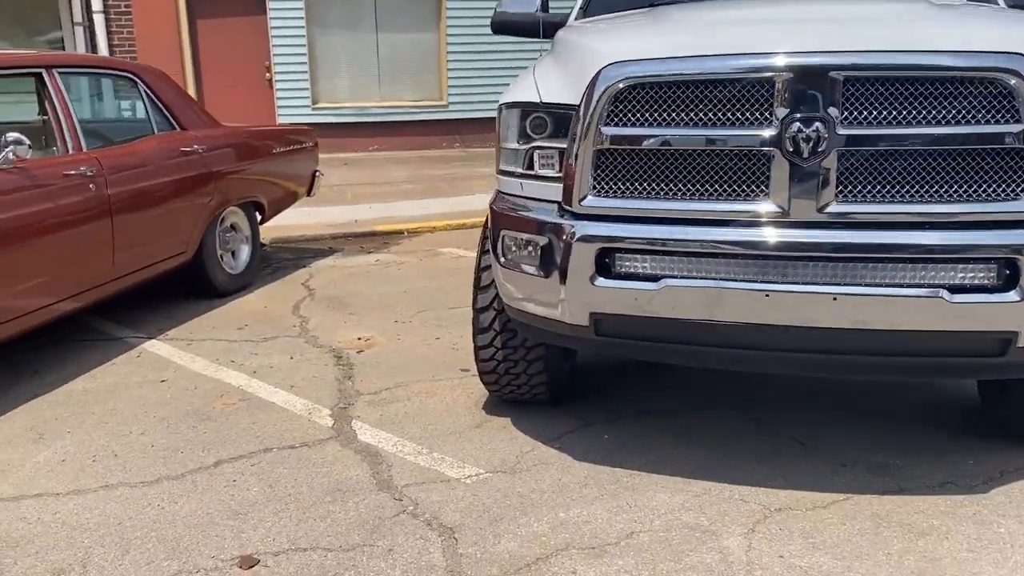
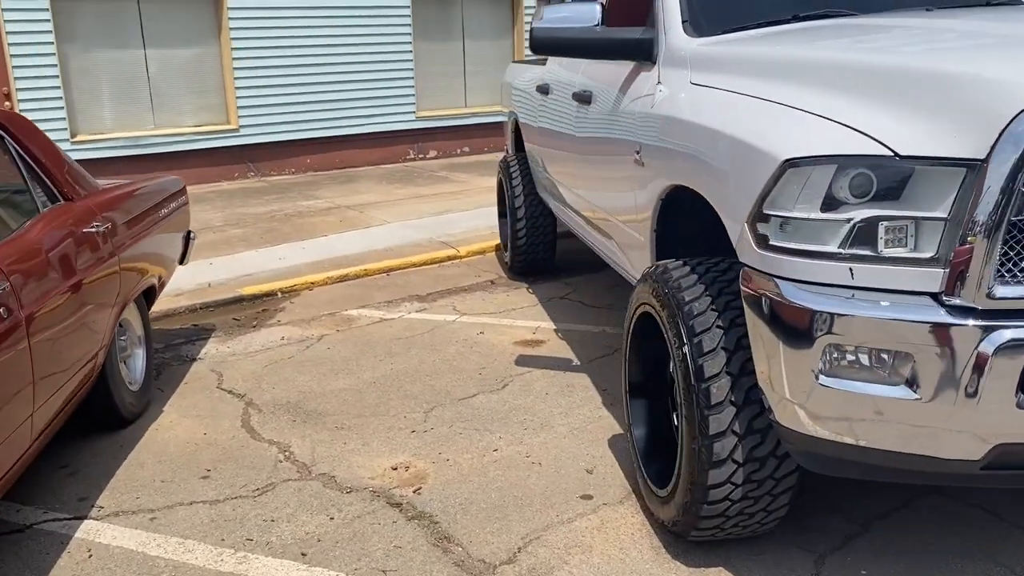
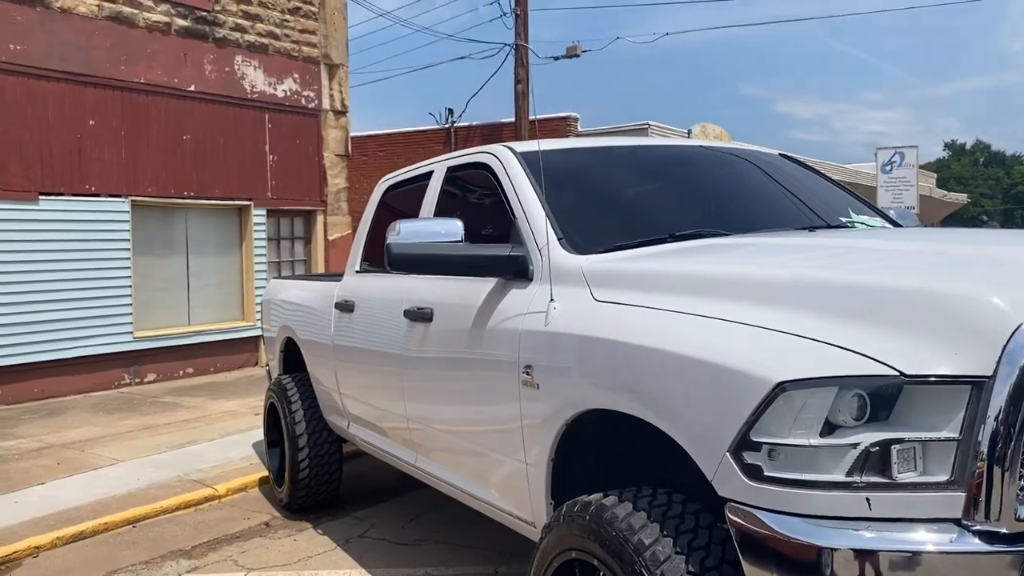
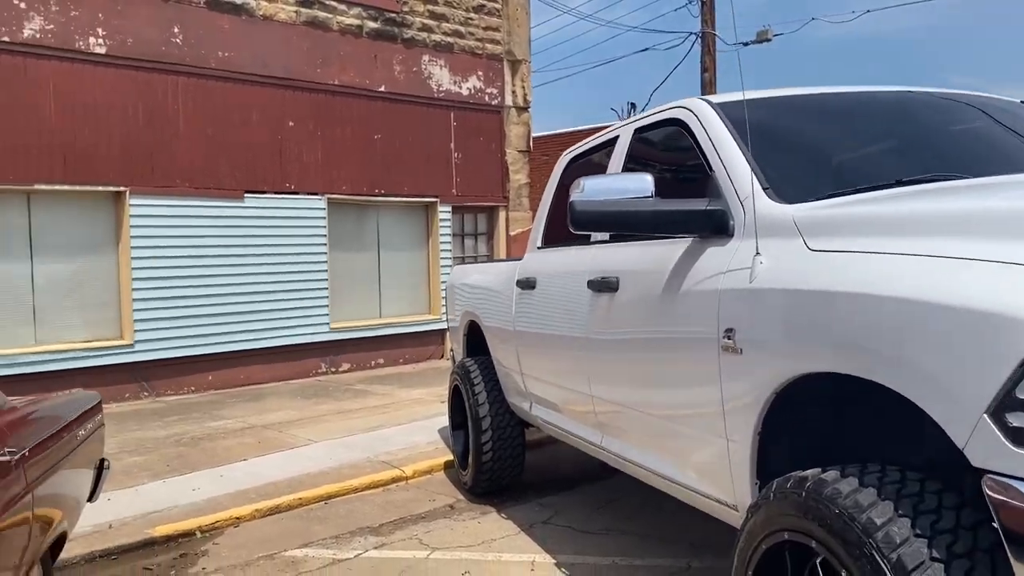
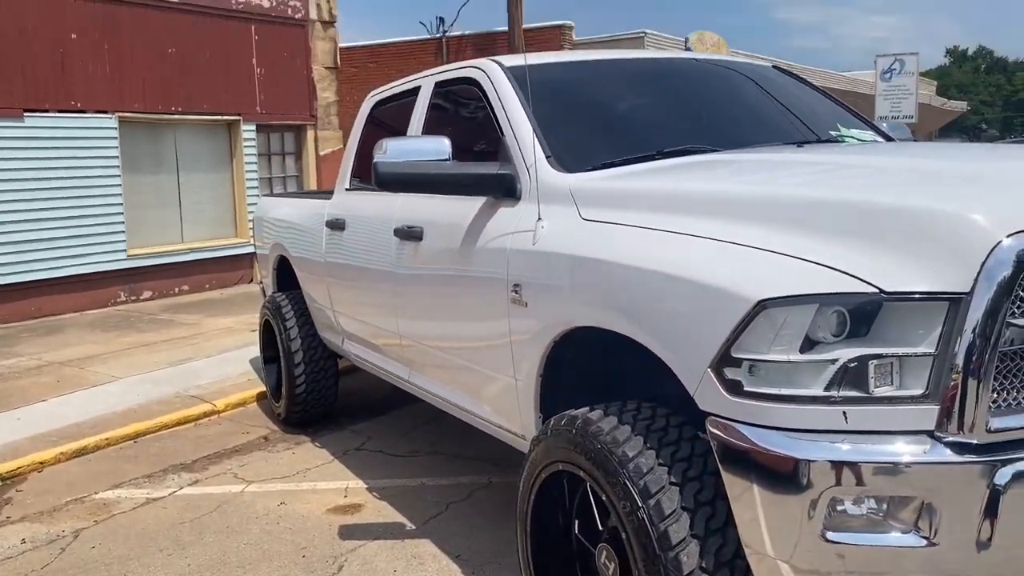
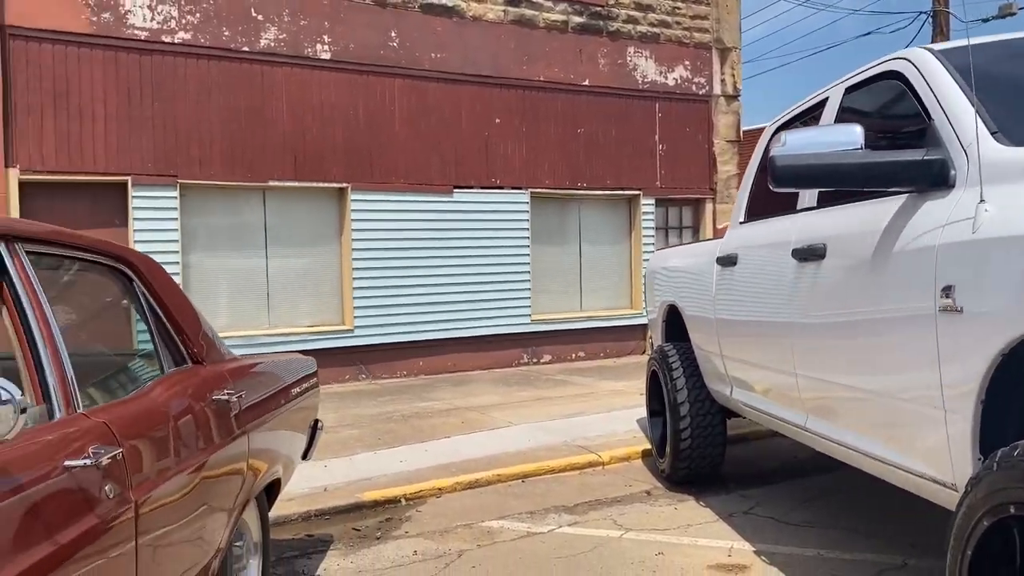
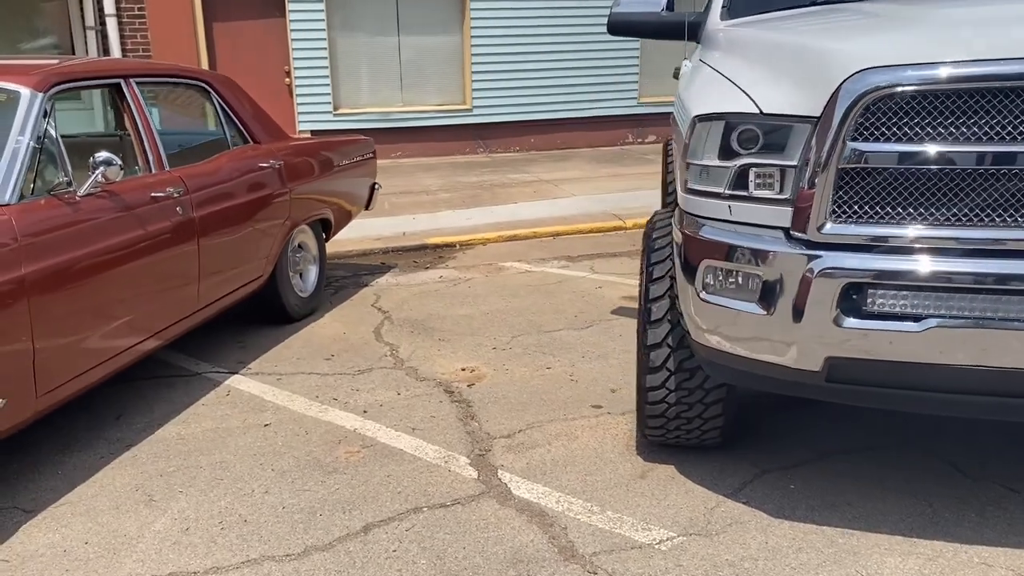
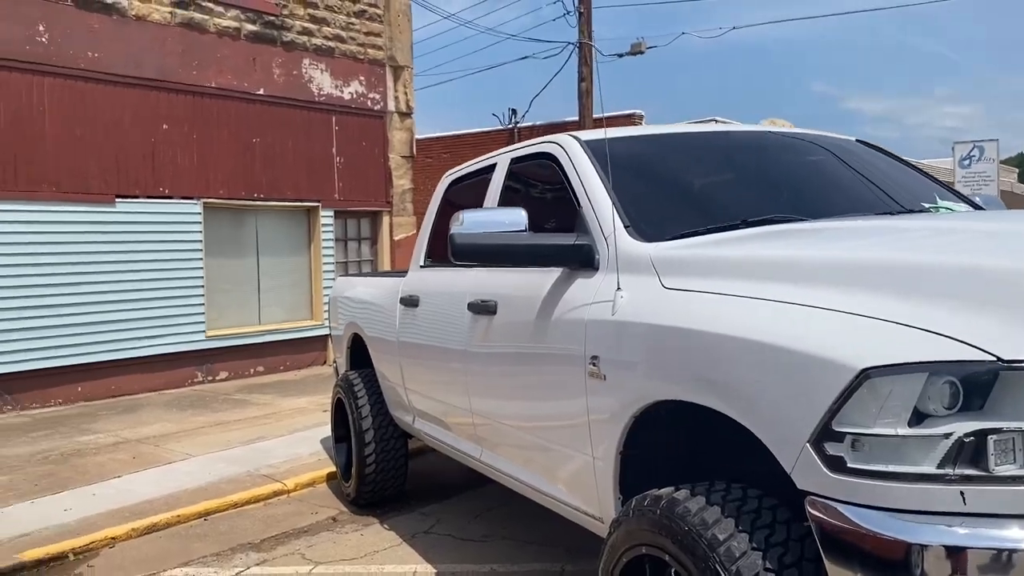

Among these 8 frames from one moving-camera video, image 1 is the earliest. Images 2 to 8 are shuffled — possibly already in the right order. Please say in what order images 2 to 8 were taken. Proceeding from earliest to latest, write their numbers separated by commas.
7, 2, 5, 3, 8, 4, 6
